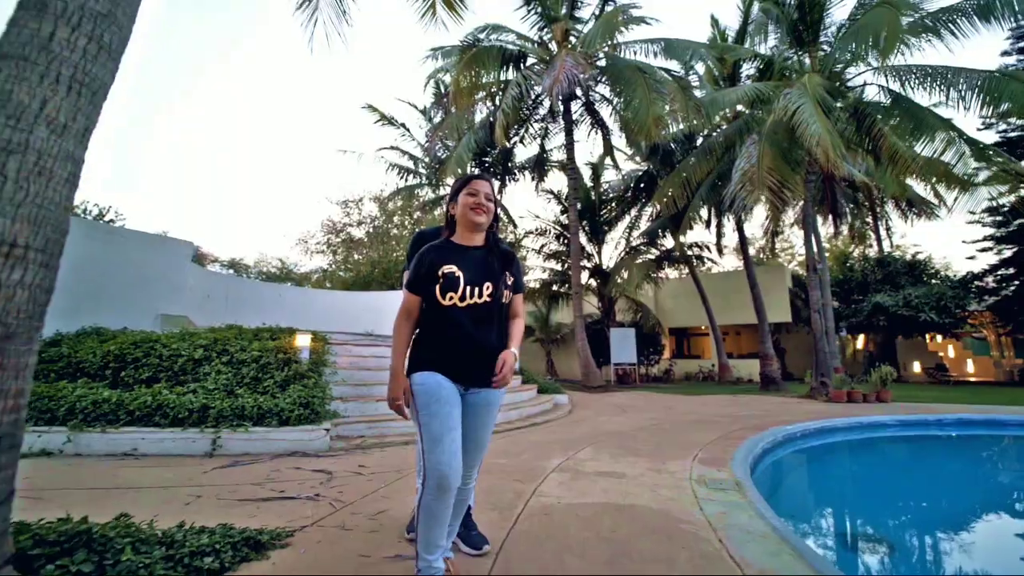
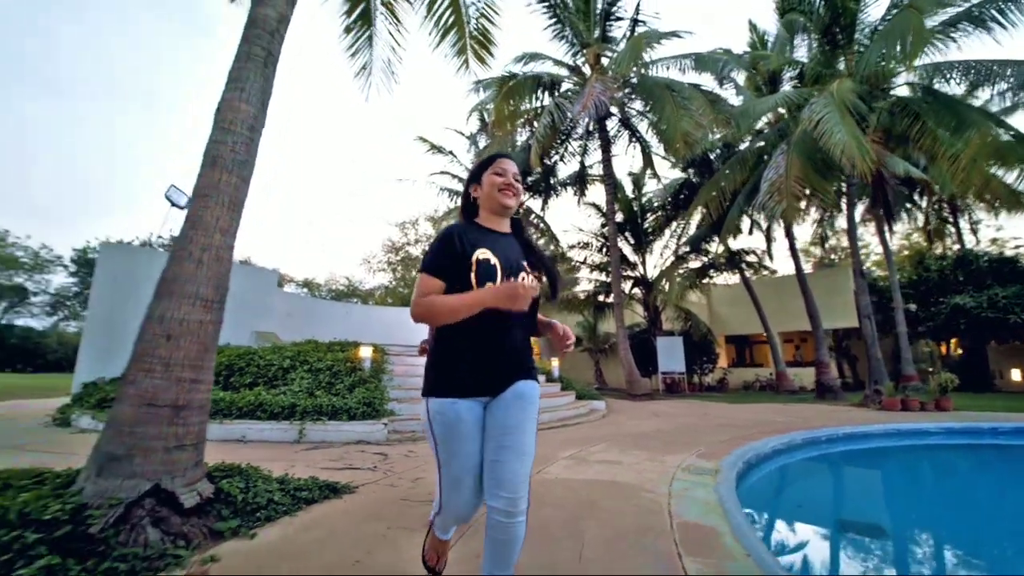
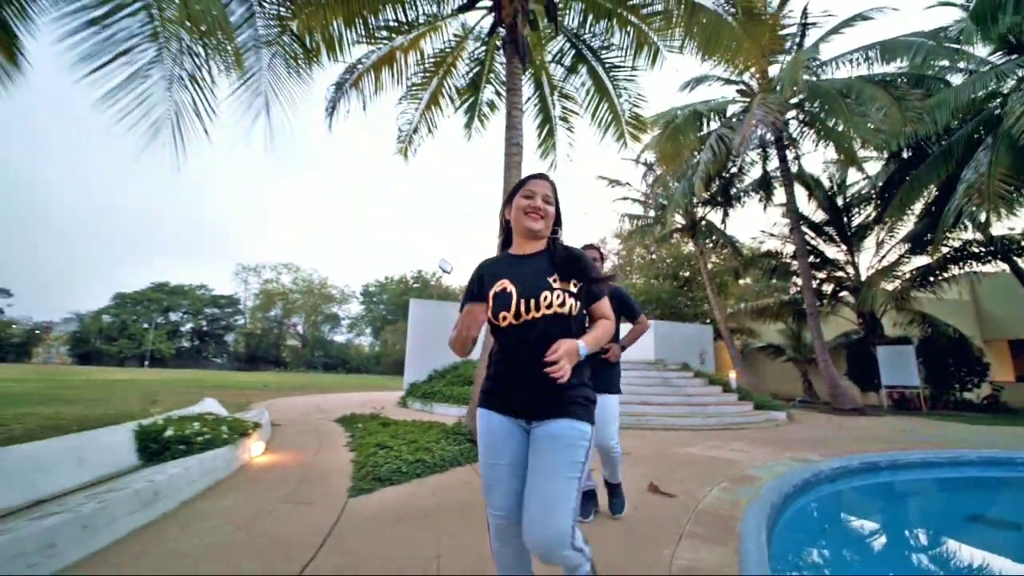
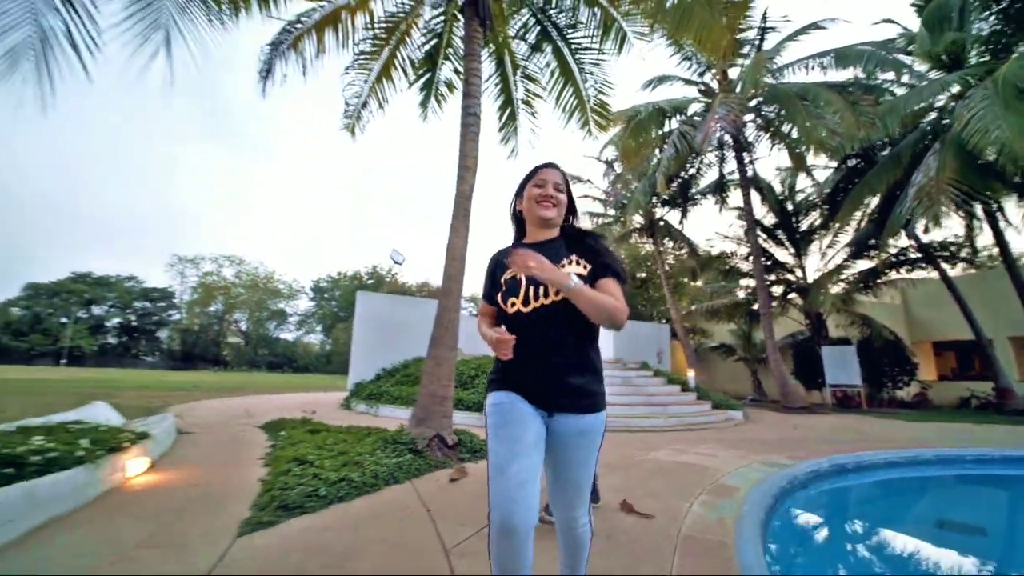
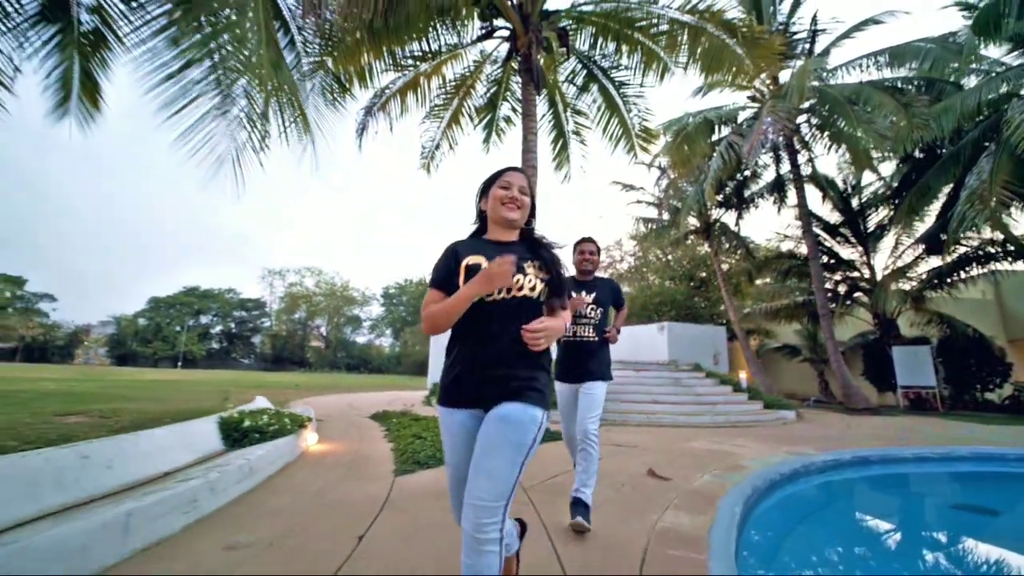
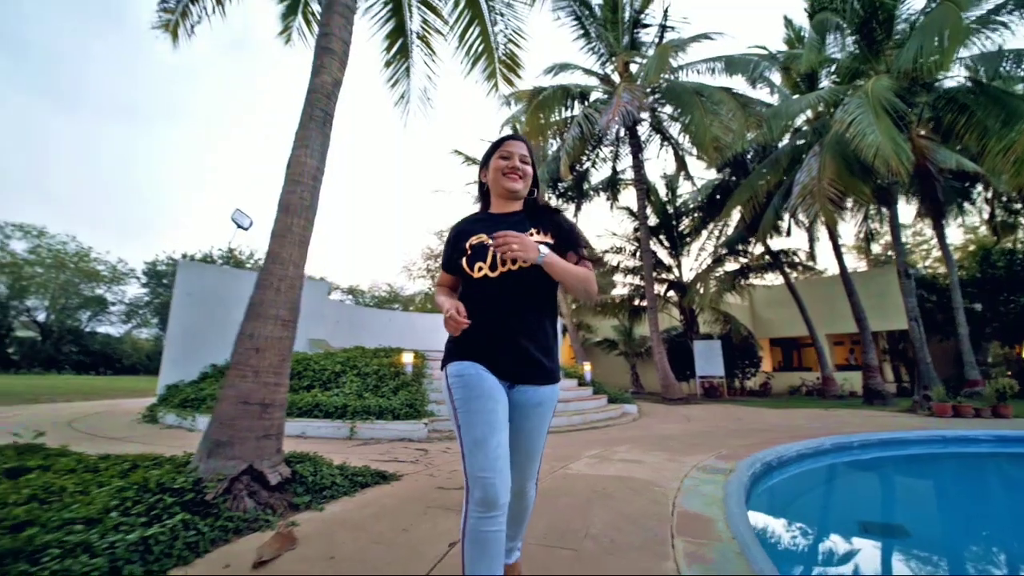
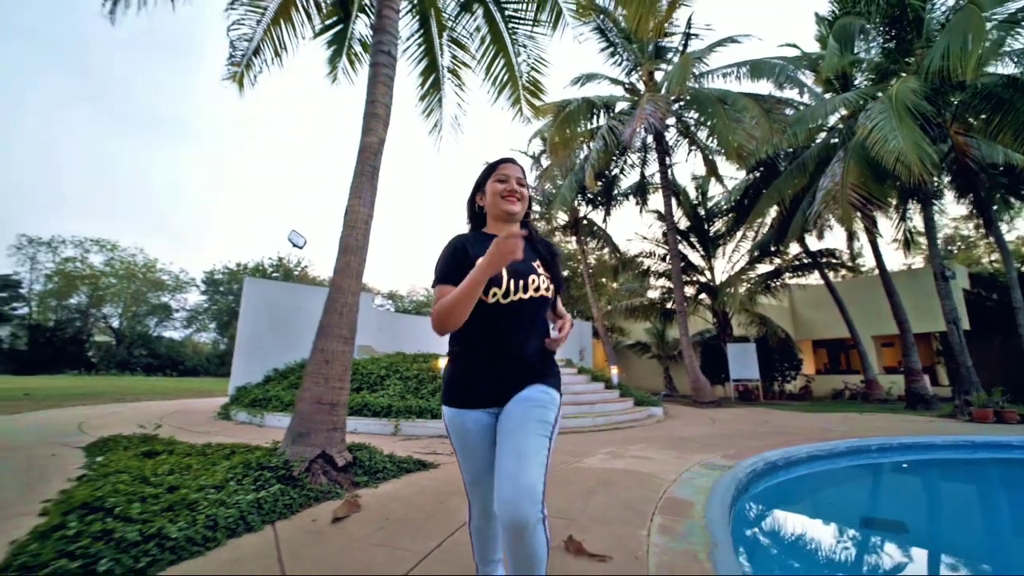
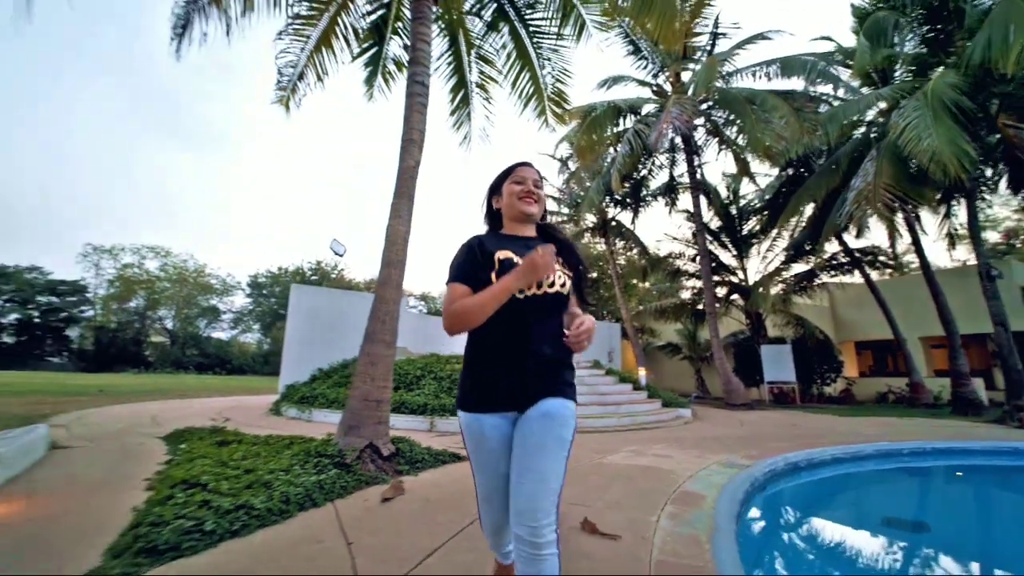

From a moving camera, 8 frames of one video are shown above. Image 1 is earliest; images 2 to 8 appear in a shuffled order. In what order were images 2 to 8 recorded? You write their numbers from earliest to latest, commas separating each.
2, 6, 7, 8, 4, 3, 5
